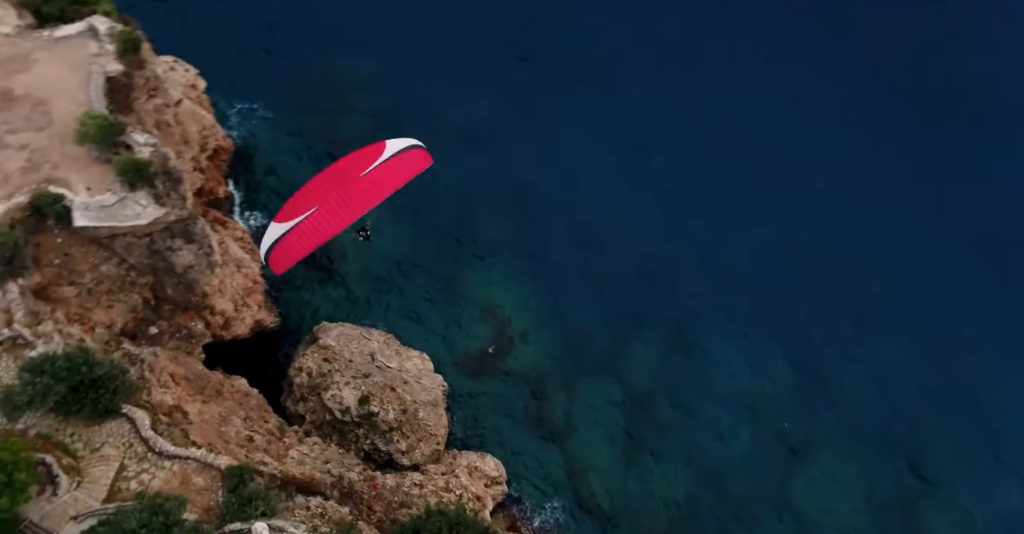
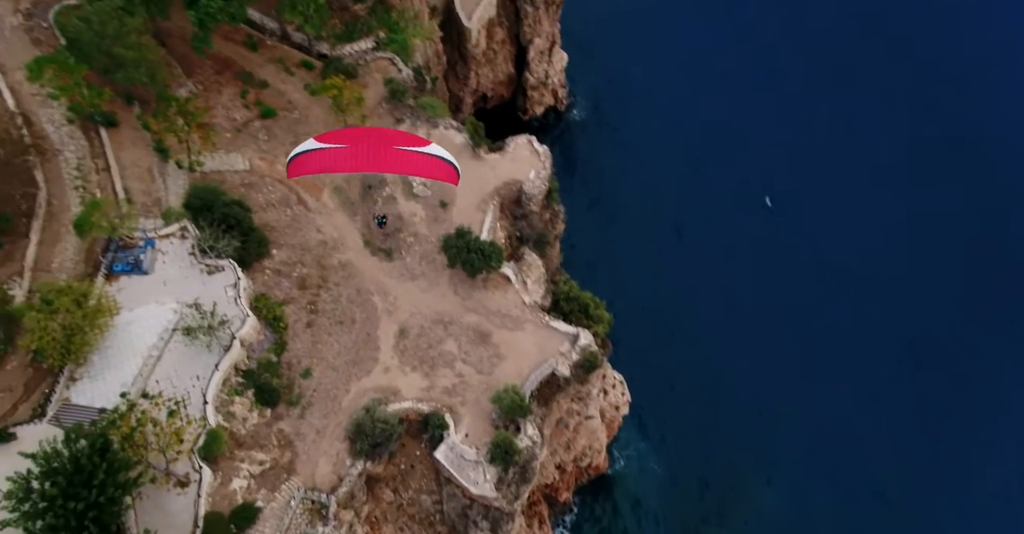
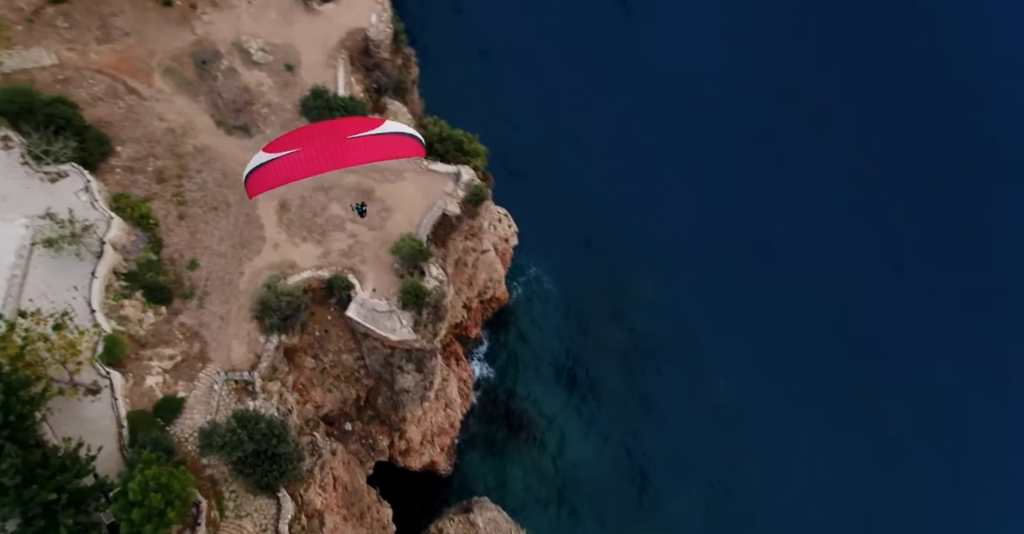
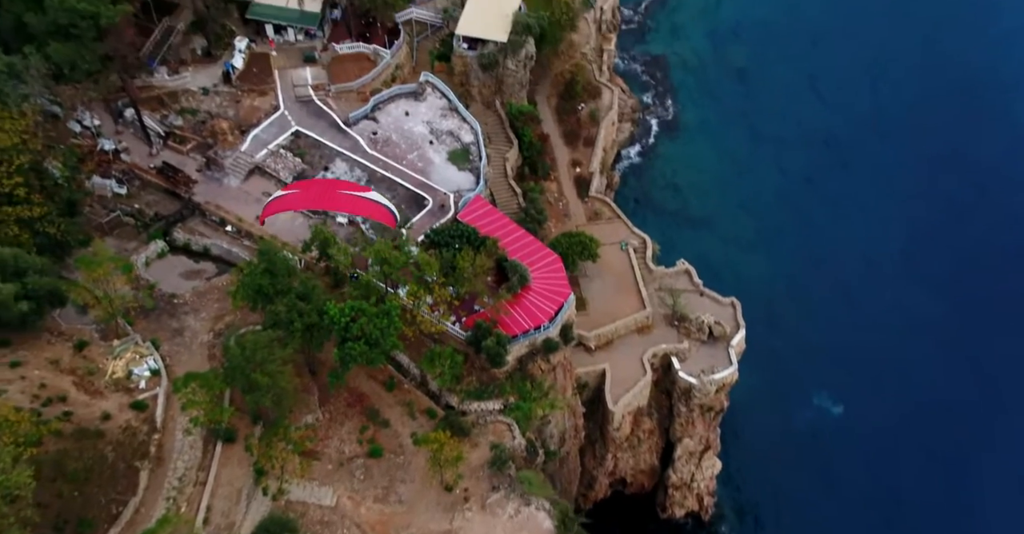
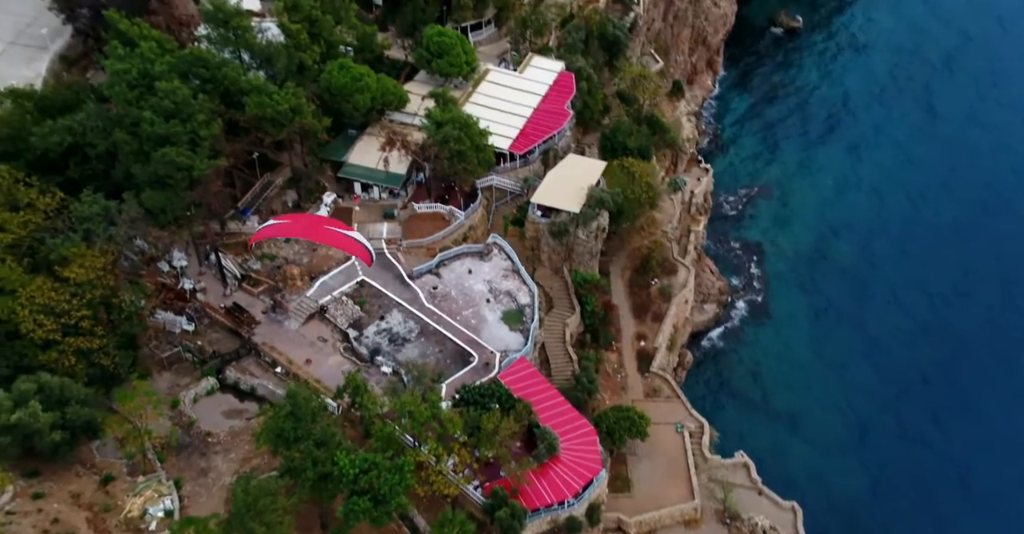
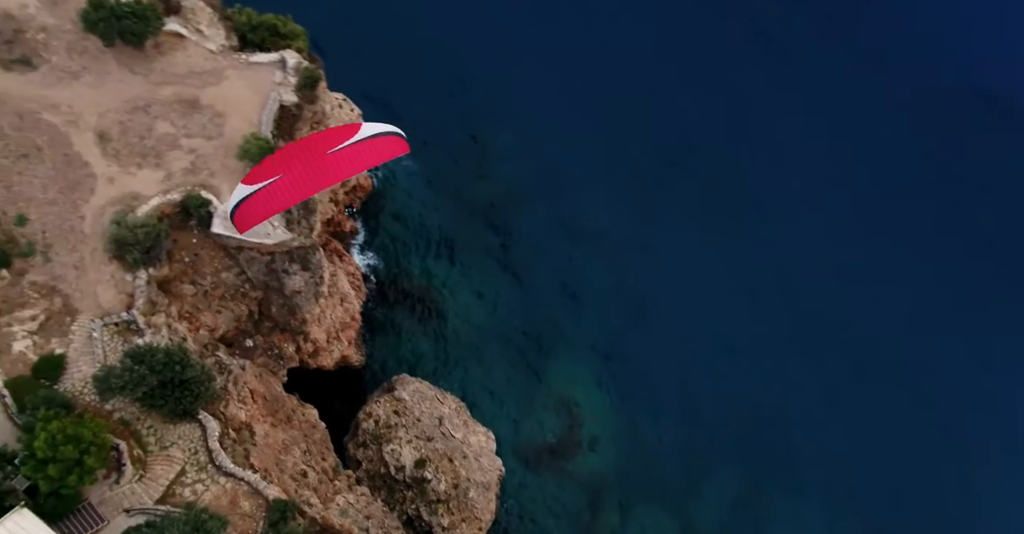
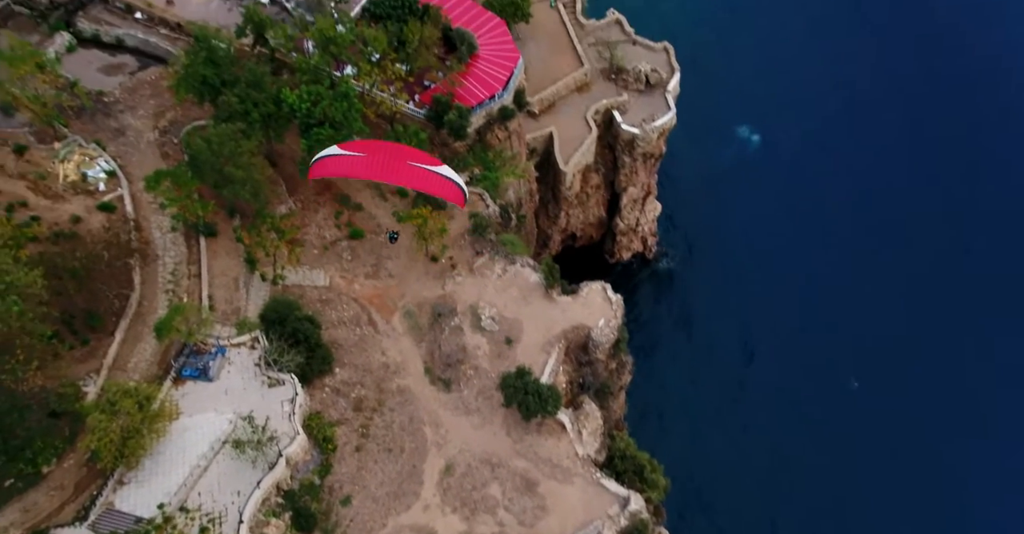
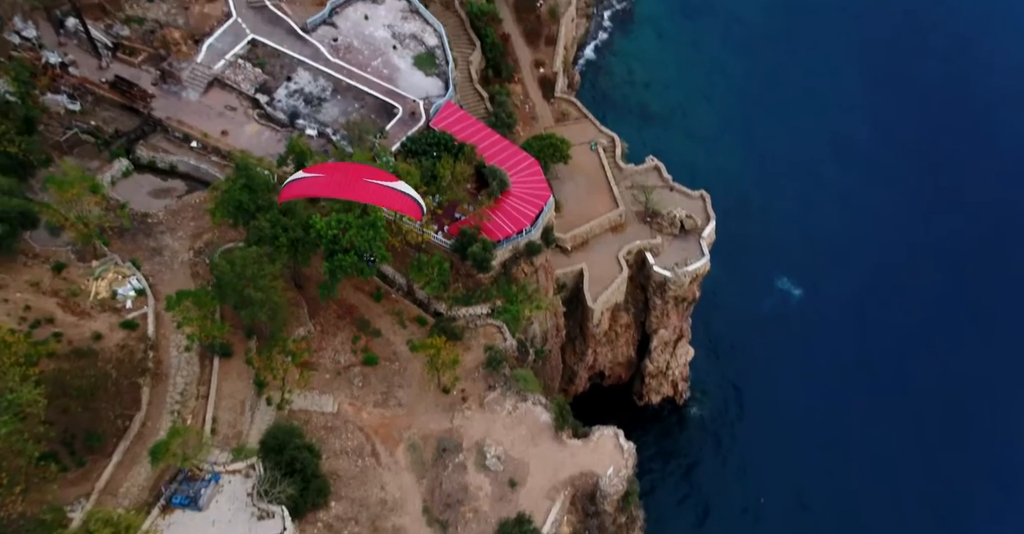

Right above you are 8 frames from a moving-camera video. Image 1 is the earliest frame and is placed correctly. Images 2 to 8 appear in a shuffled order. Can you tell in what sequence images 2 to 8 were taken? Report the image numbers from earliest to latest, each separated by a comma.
6, 3, 2, 7, 8, 4, 5
